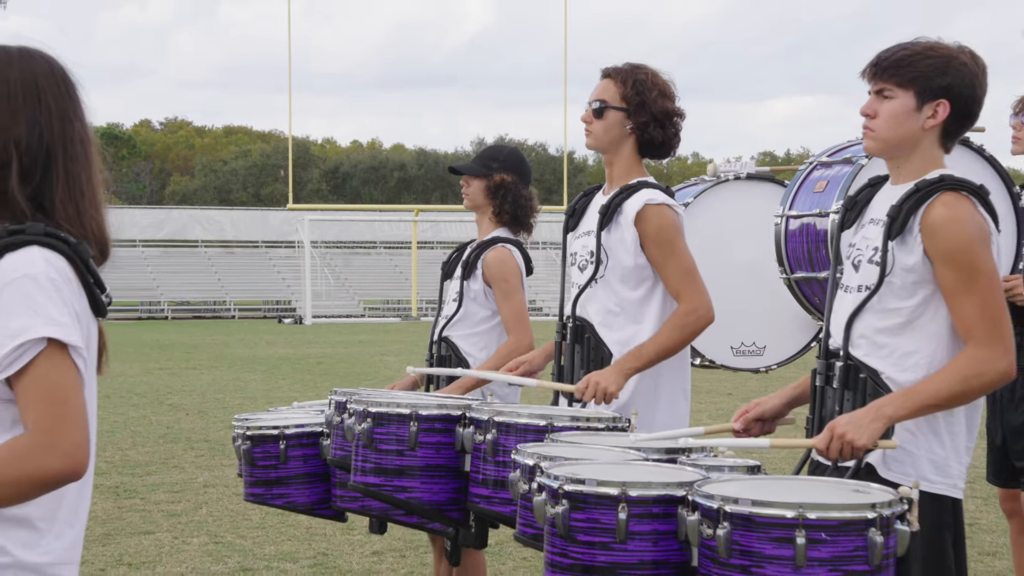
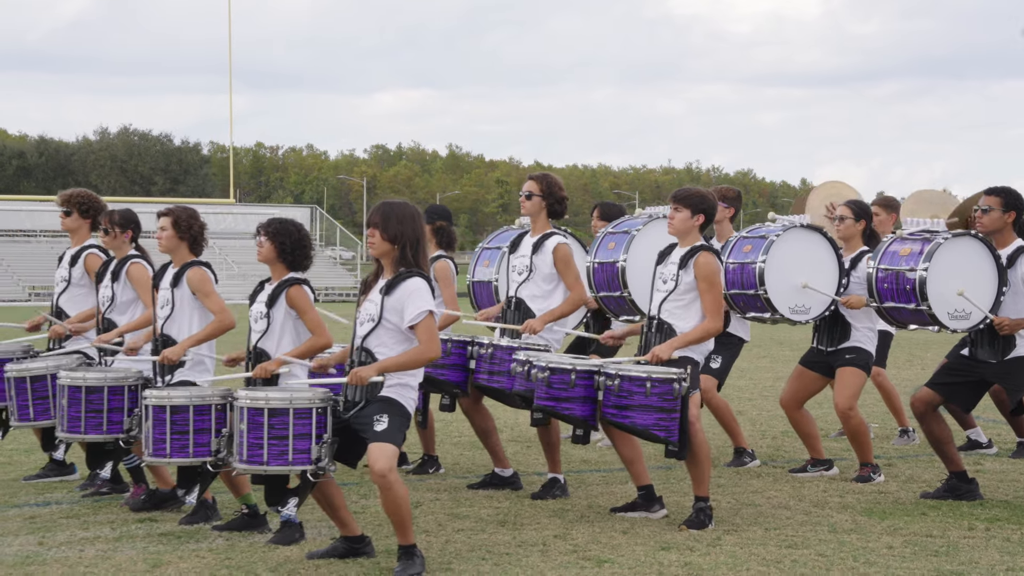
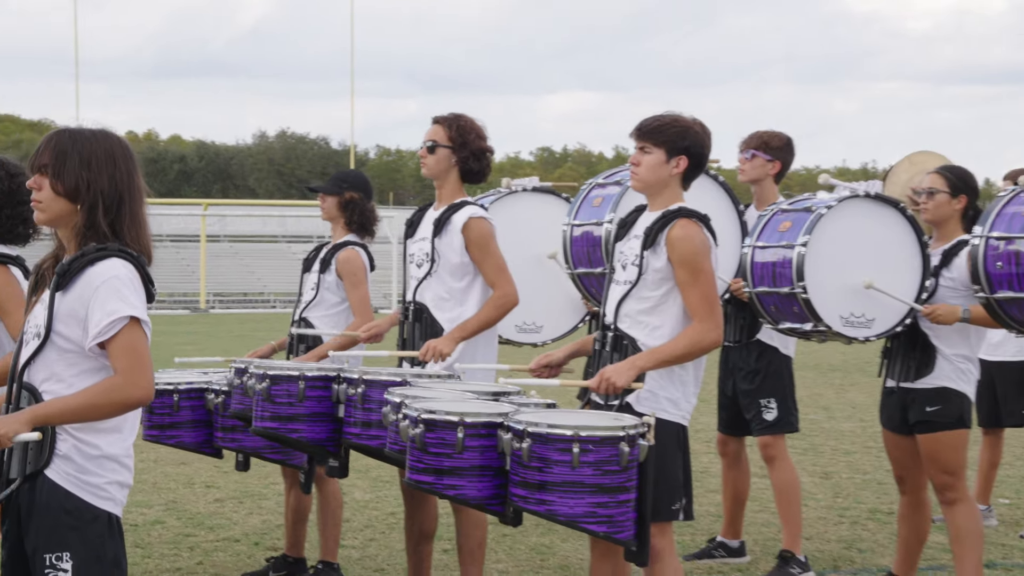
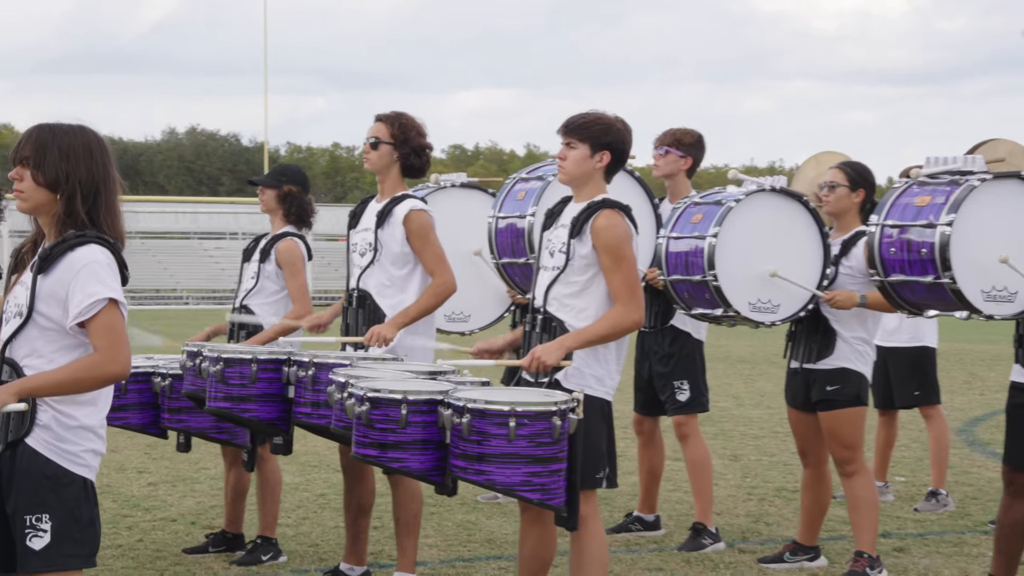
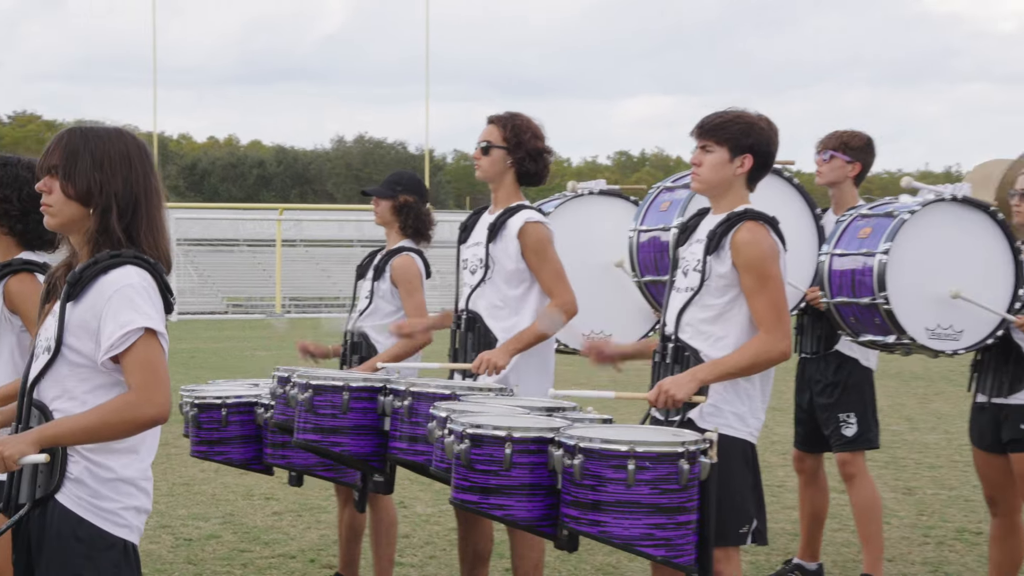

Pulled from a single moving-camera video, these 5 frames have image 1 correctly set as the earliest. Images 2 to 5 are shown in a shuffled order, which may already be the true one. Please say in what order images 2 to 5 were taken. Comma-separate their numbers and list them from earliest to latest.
5, 3, 4, 2
